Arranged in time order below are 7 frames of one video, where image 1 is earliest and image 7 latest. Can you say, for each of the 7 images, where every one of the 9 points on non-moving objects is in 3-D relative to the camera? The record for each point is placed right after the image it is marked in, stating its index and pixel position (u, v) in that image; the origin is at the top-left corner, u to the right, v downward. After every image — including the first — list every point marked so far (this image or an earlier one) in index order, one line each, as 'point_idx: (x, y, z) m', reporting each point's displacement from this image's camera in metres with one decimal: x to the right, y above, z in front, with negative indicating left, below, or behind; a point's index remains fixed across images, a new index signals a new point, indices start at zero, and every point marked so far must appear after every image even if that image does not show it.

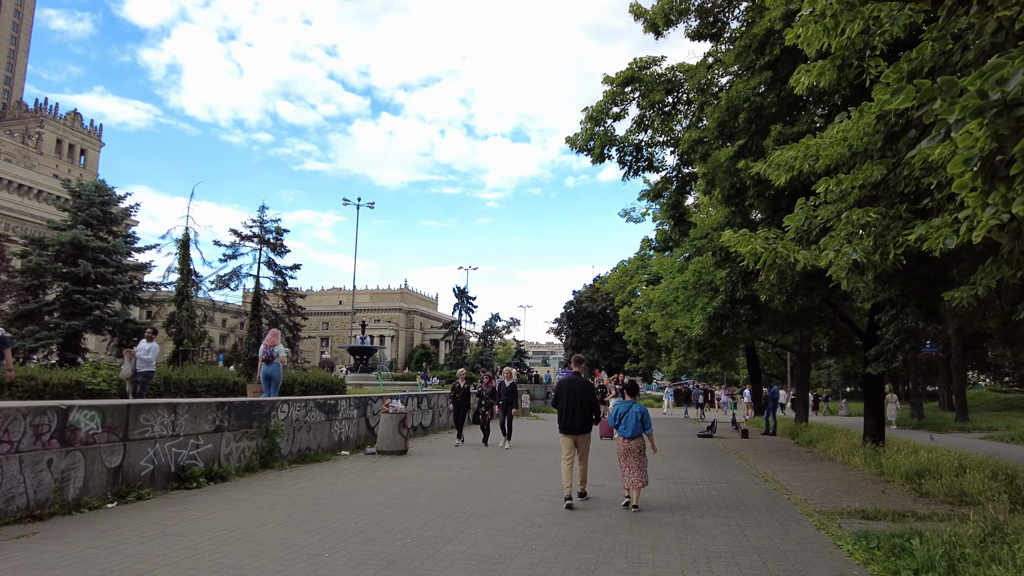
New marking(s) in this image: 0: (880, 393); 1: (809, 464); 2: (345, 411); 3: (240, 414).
0: (+8.6, -2.4, +15.8) m
1: (+6.2, -3.7, +13.9) m
2: (-3.6, -2.7, +14.7) m
3: (-4.4, -2.1, +11.0) m
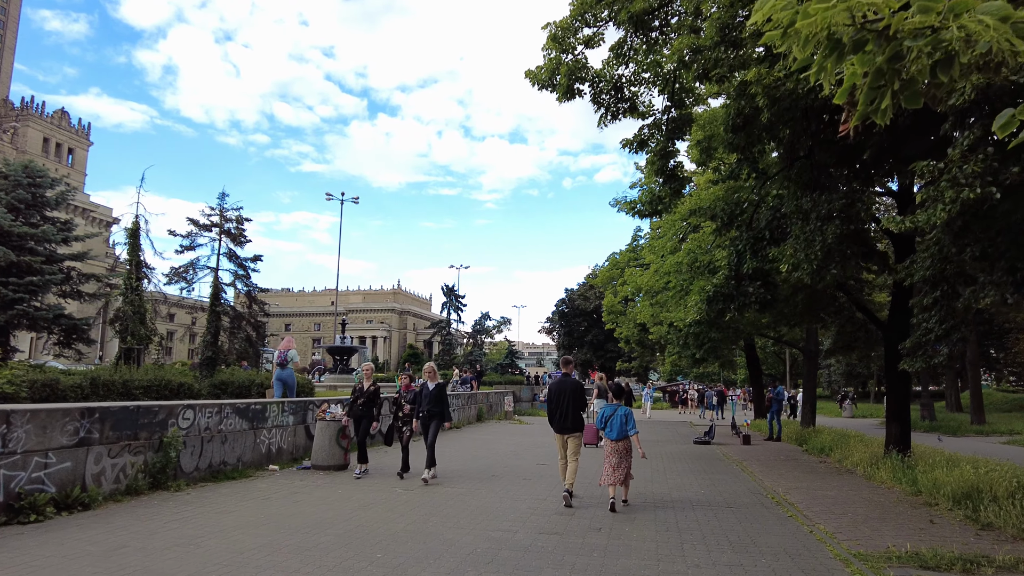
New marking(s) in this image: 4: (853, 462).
0: (+7.9, -2.1, +13.6) m
1: (+5.5, -3.3, +11.7) m
2: (-4.3, -2.4, +12.4) m
3: (-5.1, -1.8, +8.8) m
4: (+6.7, -3.5, +13.4) m
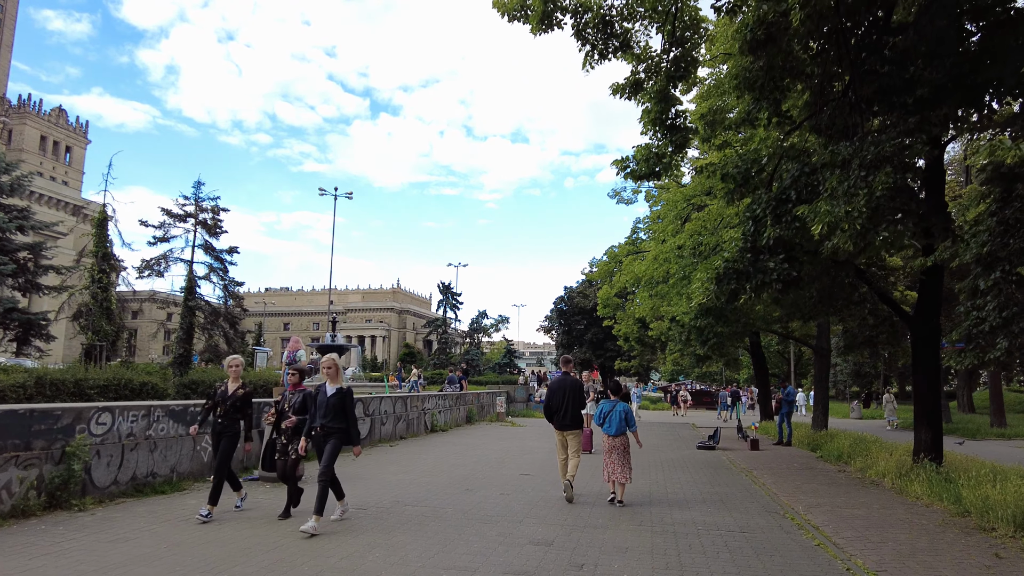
0: (+7.5, -1.9, +12.1) m
1: (+5.1, -3.1, +10.1) m
2: (-4.7, -2.1, +10.9) m
3: (-5.5, -1.5, +7.3) m
4: (+6.4, -3.3, +11.9) m
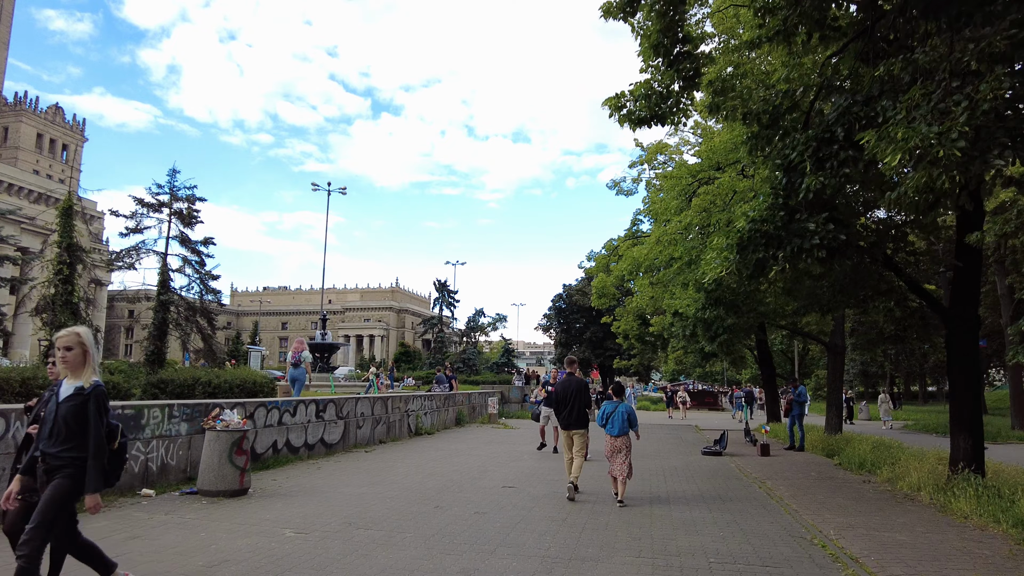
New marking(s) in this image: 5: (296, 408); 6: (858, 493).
0: (+7.3, -1.7, +10.6) m
1: (+4.8, -2.9, +8.7) m
2: (-4.9, -1.9, +9.4) m
3: (-5.8, -1.3, +5.8) m
4: (+6.1, -3.1, +10.4) m
5: (-4.2, -2.3, +13.3) m
6: (+5.3, -3.1, +10.3) m
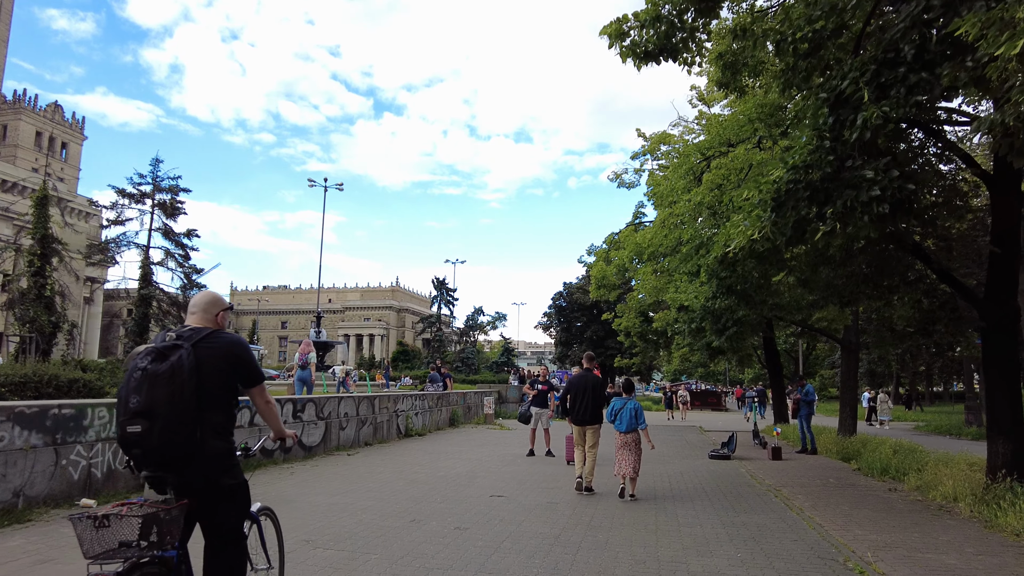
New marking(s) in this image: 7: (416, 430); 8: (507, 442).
0: (+7.1, -1.5, +9.6) m
1: (+4.7, -2.7, +7.6) m
2: (-5.1, -1.7, +8.4) m
3: (-5.9, -1.1, +4.8) m
4: (+6.0, -2.9, +9.4) m
5: (-4.4, -2.2, +12.2) m
6: (+5.2, -3.0, +9.3) m
7: (-2.7, -3.9, +18.6) m
8: (-0.1, -3.9, +17.0) m
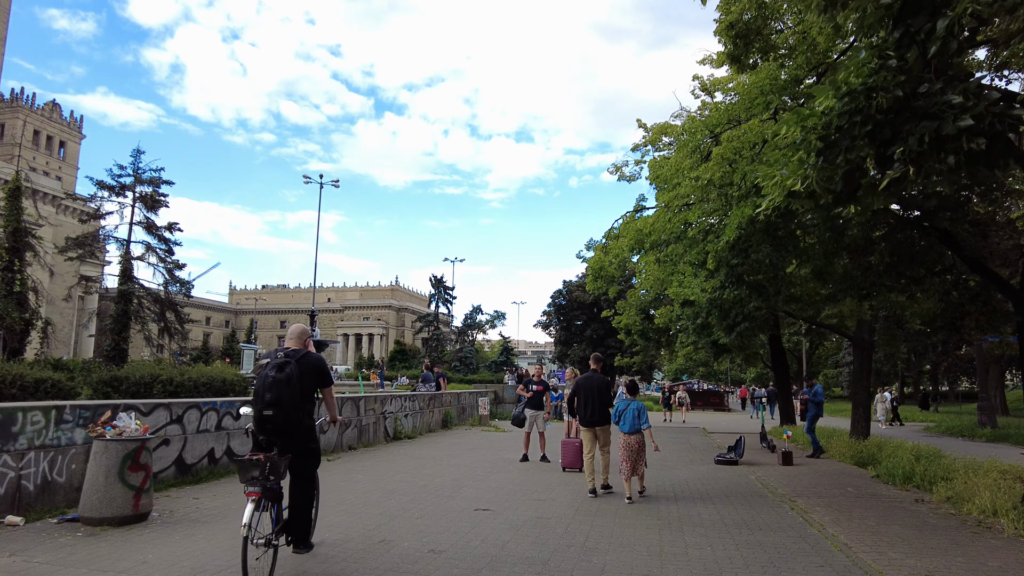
0: (+6.9, -1.4, +8.6) m
1: (+4.5, -2.6, +6.7) m
2: (-5.3, -1.6, +7.5) m
3: (-6.1, -1.0, +3.9) m
4: (+5.8, -2.8, +8.4) m
5: (-4.5, -2.0, +11.3) m
6: (+5.0, -2.8, +8.4) m
7: (-2.8, -3.8, +17.7) m
8: (-0.3, -3.8, +16.1) m
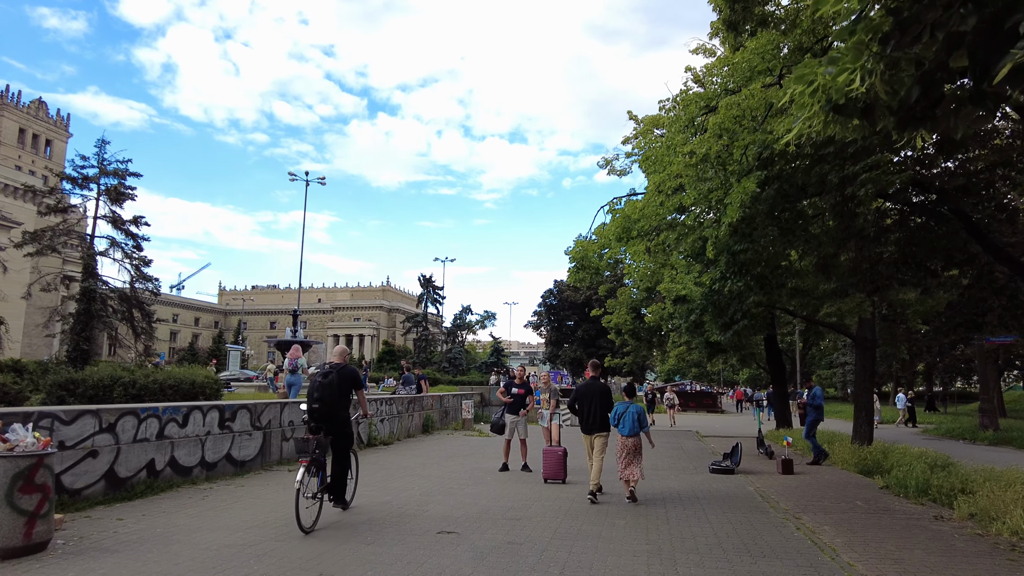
0: (+6.6, -1.3, +7.6) m
1: (+4.2, -2.5, +5.7) m
2: (-5.6, -1.5, +6.4) m
3: (-6.4, -0.9, +2.8) m
4: (+5.5, -2.7, +7.4) m
5: (-4.9, -1.9, +10.2) m
6: (+4.7, -2.7, +7.4) m
7: (-3.2, -3.7, +16.6) m
8: (-0.7, -3.7, +15.0) m
